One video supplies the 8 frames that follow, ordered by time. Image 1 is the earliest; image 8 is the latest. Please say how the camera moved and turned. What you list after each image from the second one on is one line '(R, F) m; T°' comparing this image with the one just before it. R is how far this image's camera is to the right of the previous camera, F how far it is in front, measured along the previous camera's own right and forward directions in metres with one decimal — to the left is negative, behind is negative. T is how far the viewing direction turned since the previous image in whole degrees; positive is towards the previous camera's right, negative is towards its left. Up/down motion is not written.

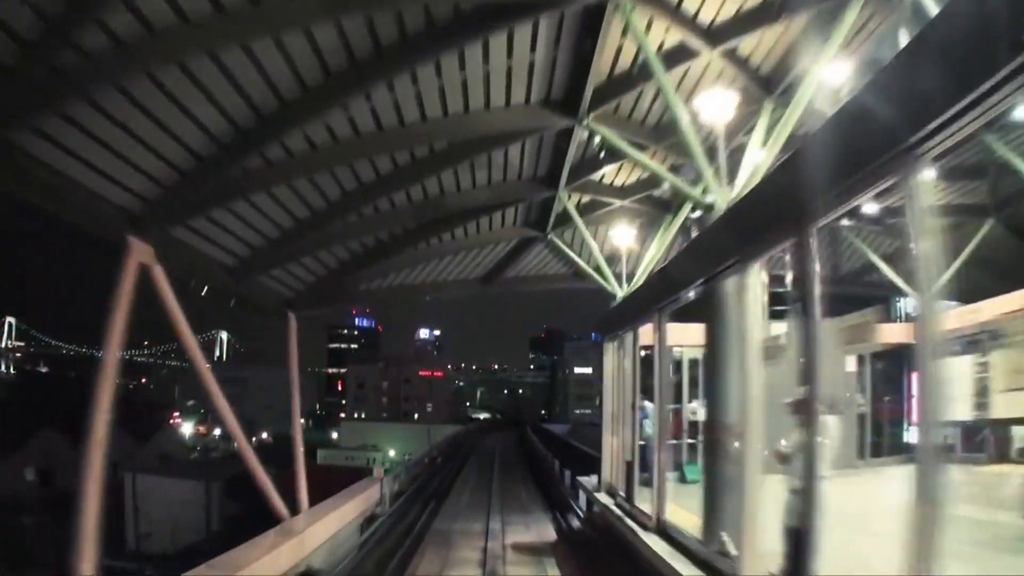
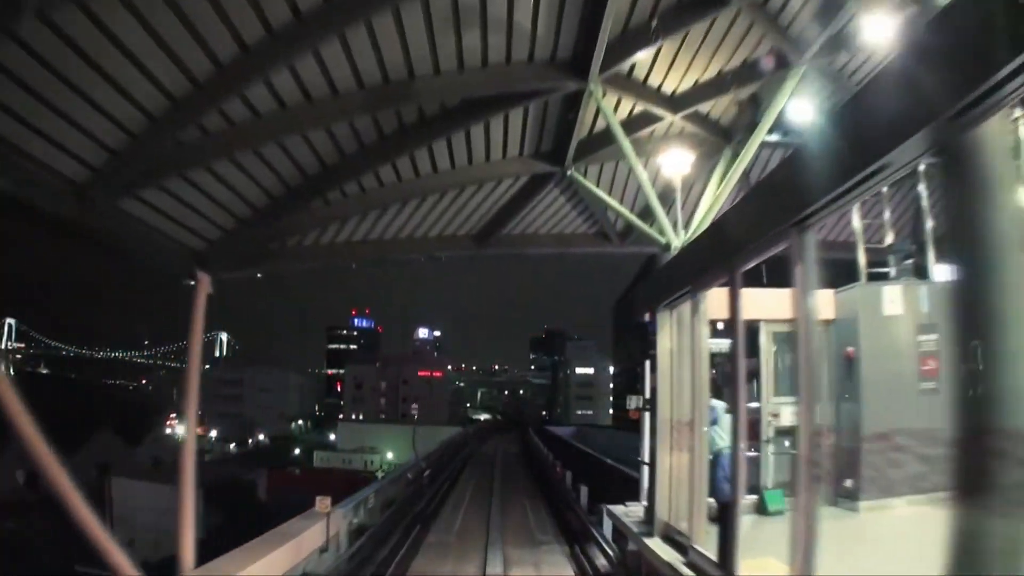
(0.0, +0.9) m; 0°
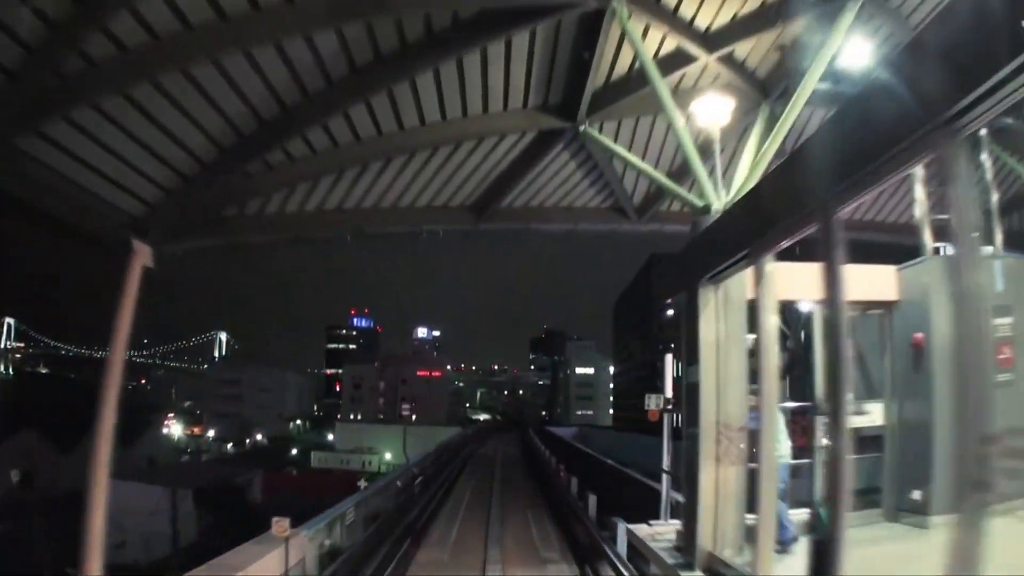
(0.0, +0.4) m; 0°
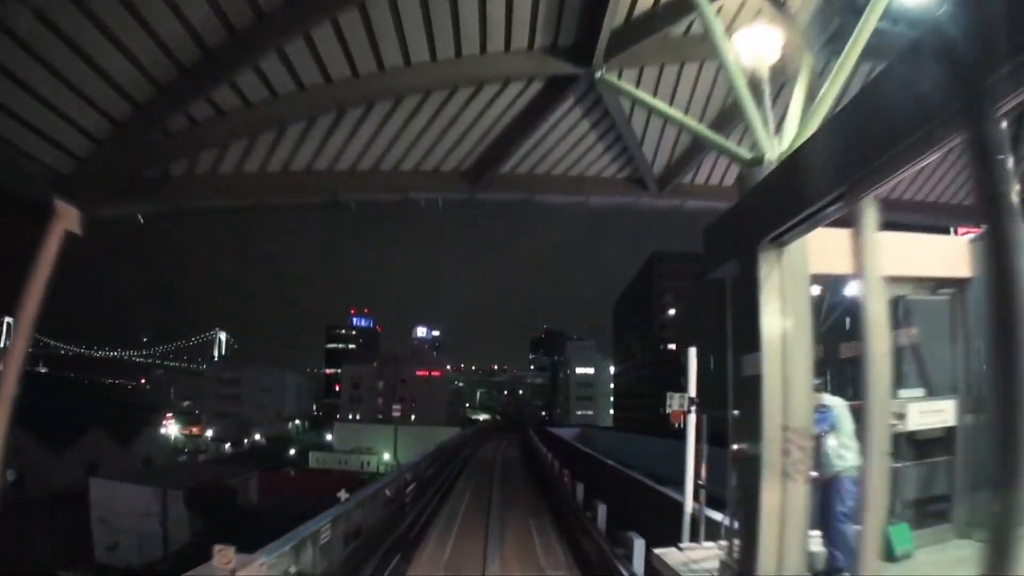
(0.0, +0.3) m; 0°
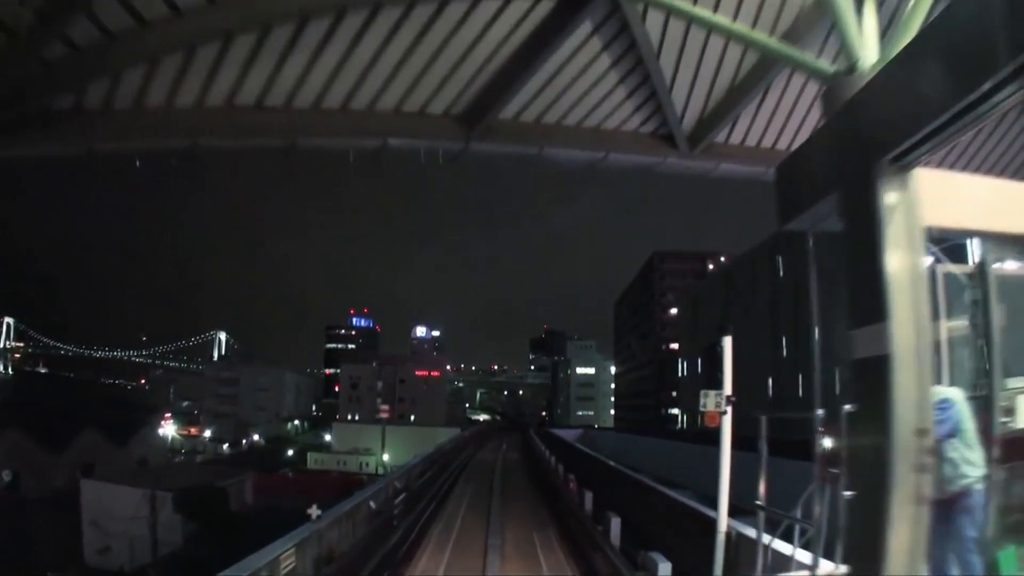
(0.0, +0.3) m; 0°
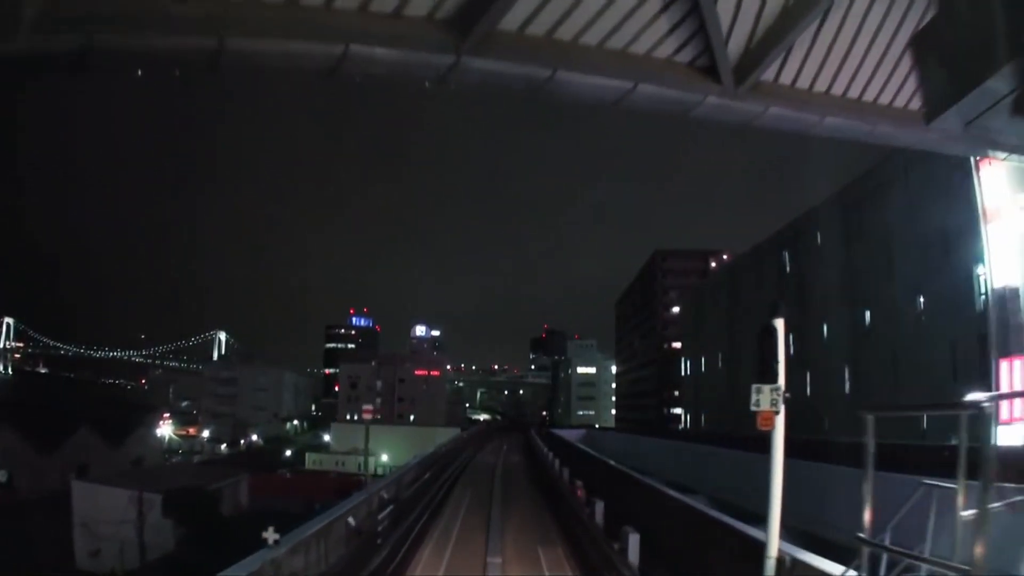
(0.0, +0.4) m; 0°
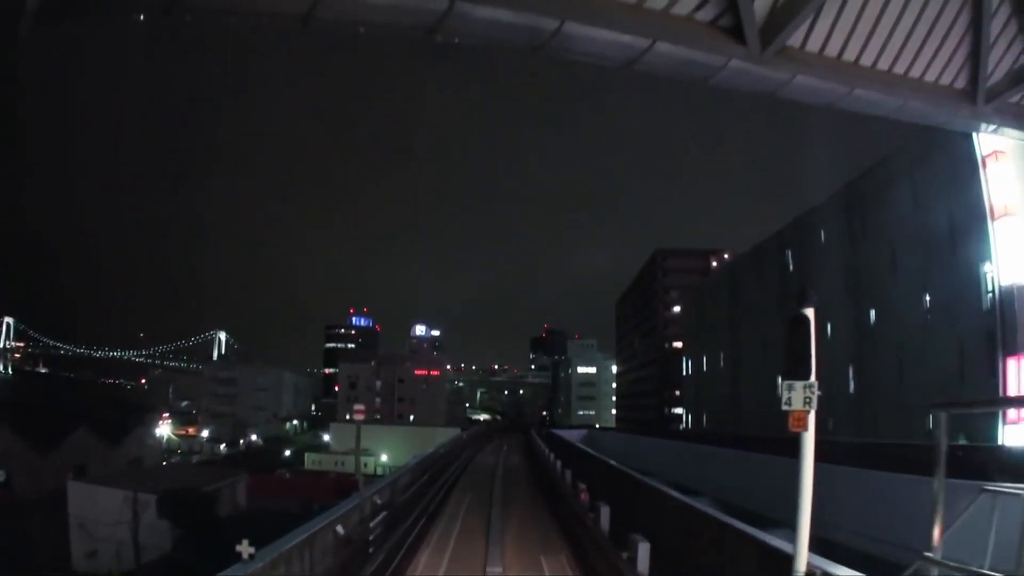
(0.0, +0.2) m; 0°
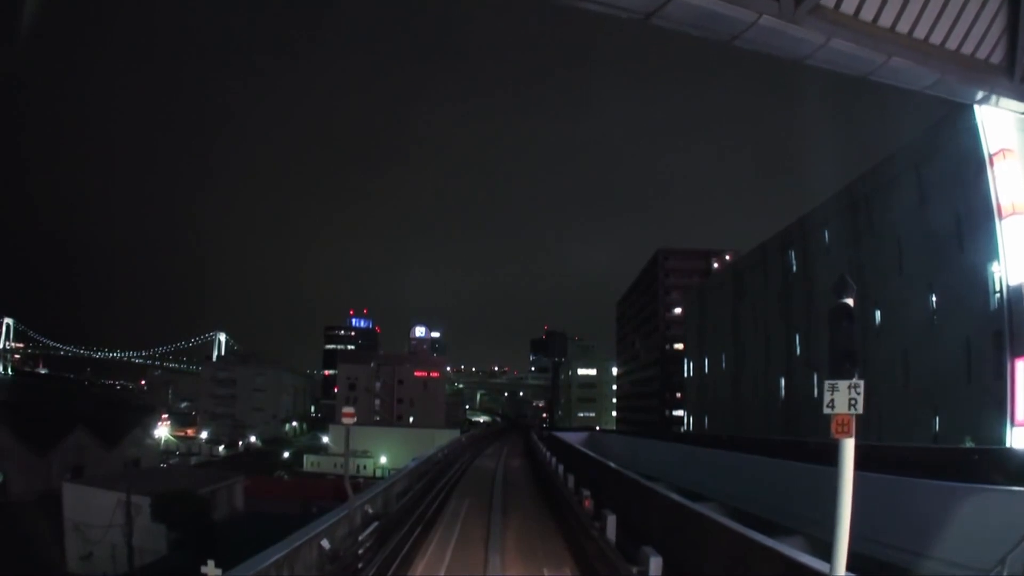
(0.0, +0.2) m; 0°
